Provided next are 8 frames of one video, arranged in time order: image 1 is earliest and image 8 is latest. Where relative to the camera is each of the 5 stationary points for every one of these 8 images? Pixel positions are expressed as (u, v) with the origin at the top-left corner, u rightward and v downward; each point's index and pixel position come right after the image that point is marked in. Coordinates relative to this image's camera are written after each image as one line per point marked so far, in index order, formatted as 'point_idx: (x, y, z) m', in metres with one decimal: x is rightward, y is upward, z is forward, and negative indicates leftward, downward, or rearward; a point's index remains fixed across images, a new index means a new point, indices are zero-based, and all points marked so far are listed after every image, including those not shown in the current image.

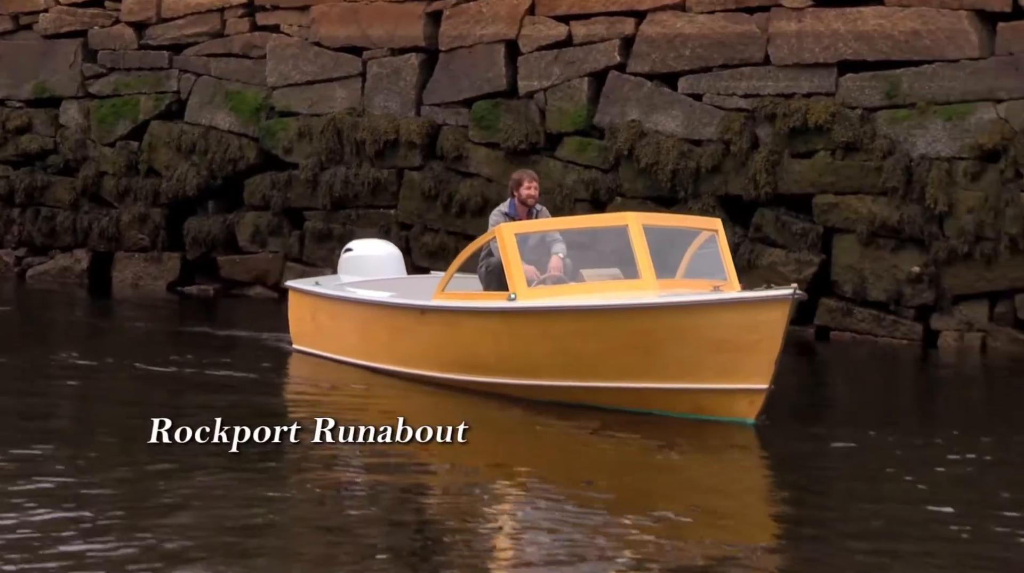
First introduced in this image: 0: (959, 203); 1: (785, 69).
0: (+3.5, +0.8, +11.1) m
1: (+2.3, +2.1, +12.2) m
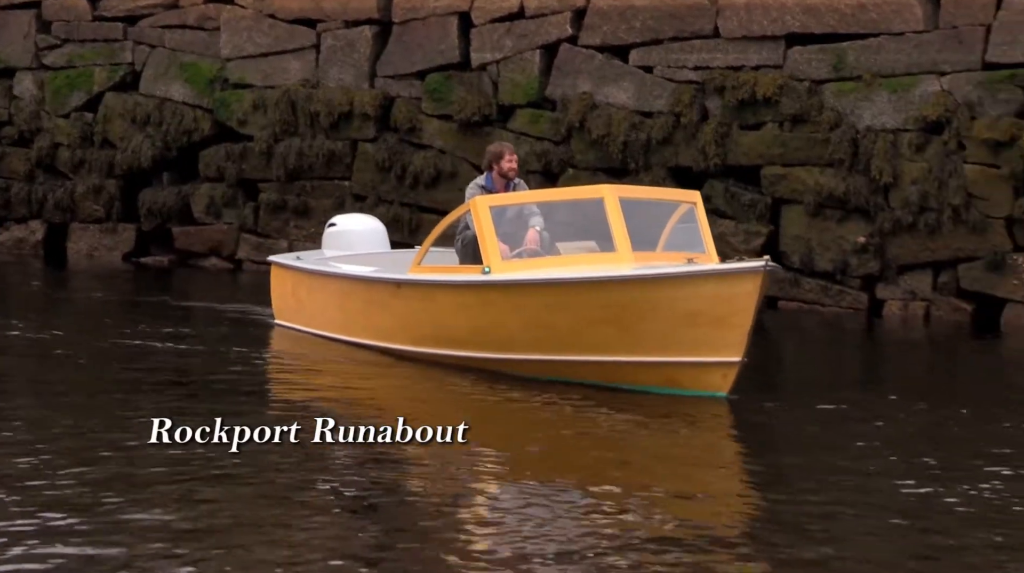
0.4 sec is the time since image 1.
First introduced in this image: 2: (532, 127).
0: (+3.5, +1.0, +12.5) m
1: (+2.1, +2.3, +13.3) m
2: (+0.2, +1.6, +14.2) m
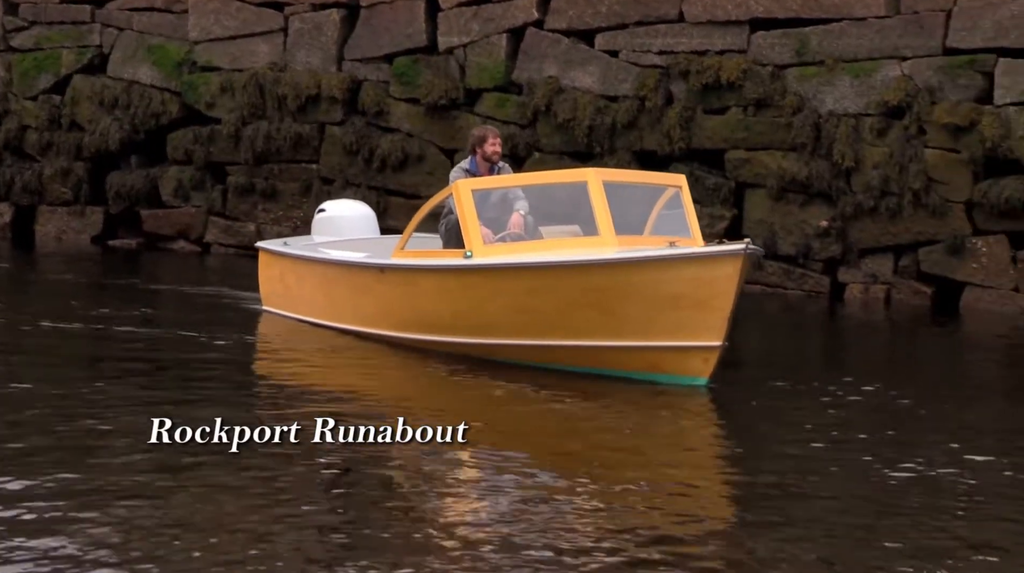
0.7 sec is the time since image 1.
0: (+3.2, +1.2, +12.6) m
1: (+1.8, +2.5, +13.4) m
2: (-0.1, +1.8, +14.2) m
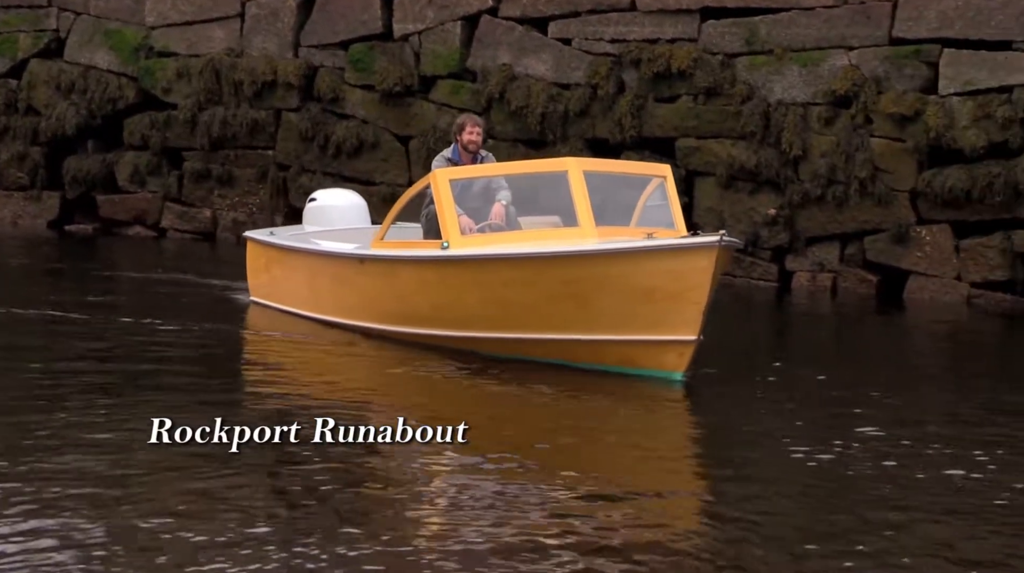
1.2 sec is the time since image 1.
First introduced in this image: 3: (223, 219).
0: (+2.7, +1.3, +12.7) m
1: (+1.3, +2.6, +13.5) m
2: (-0.6, +1.9, +14.3) m
3: (-3.2, +0.7, +15.3) m
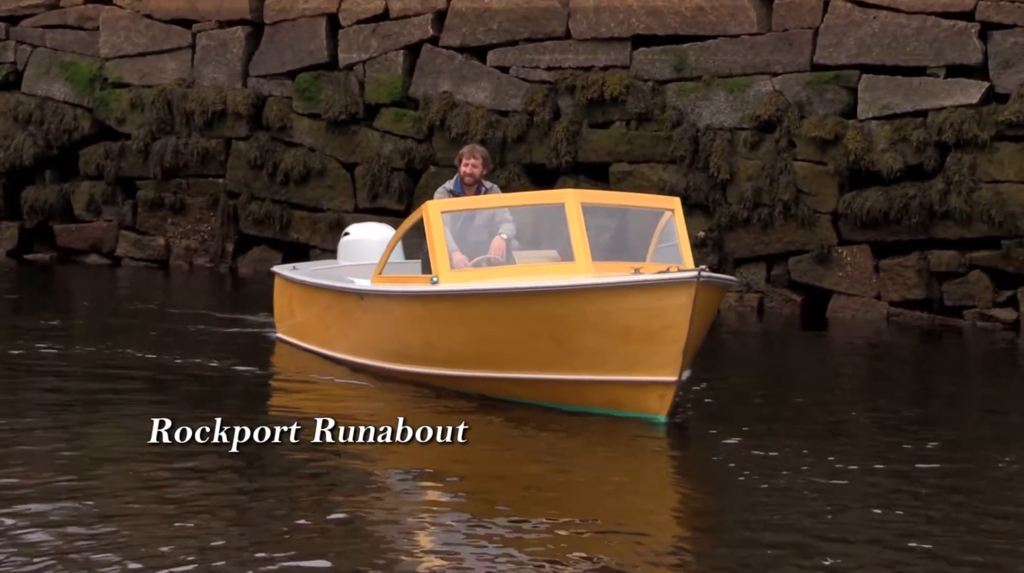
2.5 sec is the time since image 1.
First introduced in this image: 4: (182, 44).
0: (+2.1, +1.1, +13.1) m
1: (+0.7, +2.4, +13.9) m
2: (-1.2, +1.7, +14.7) m
3: (-3.8, +0.5, +15.7) m
4: (-3.7, +2.7, +15.6) m
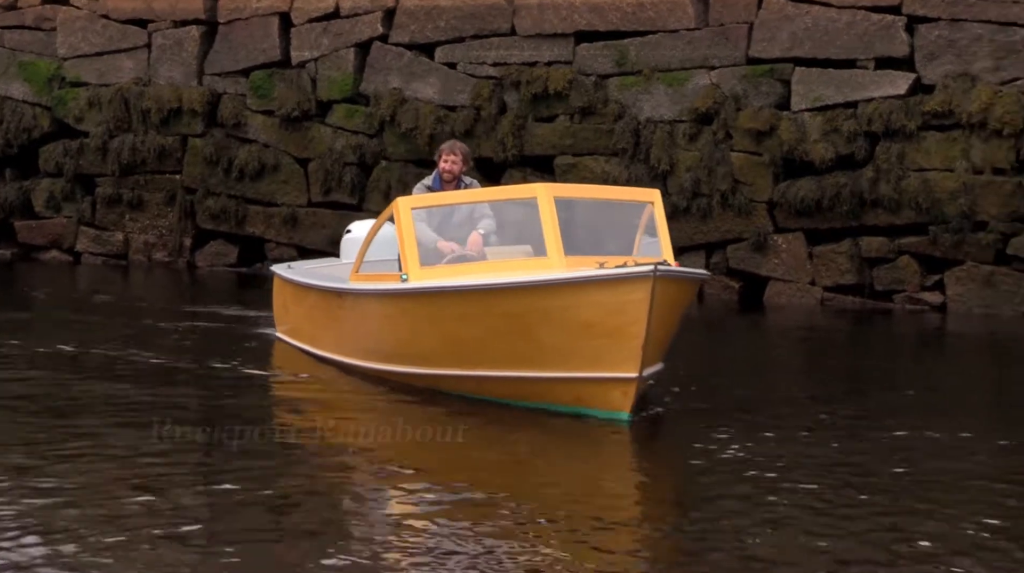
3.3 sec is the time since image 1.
0: (+1.6, +1.2, +13.5) m
1: (+0.2, +2.5, +14.3) m
2: (-1.8, +1.8, +15.0) m
3: (-4.3, +0.5, +16.0) m
4: (-4.3, +2.8, +16.0) m
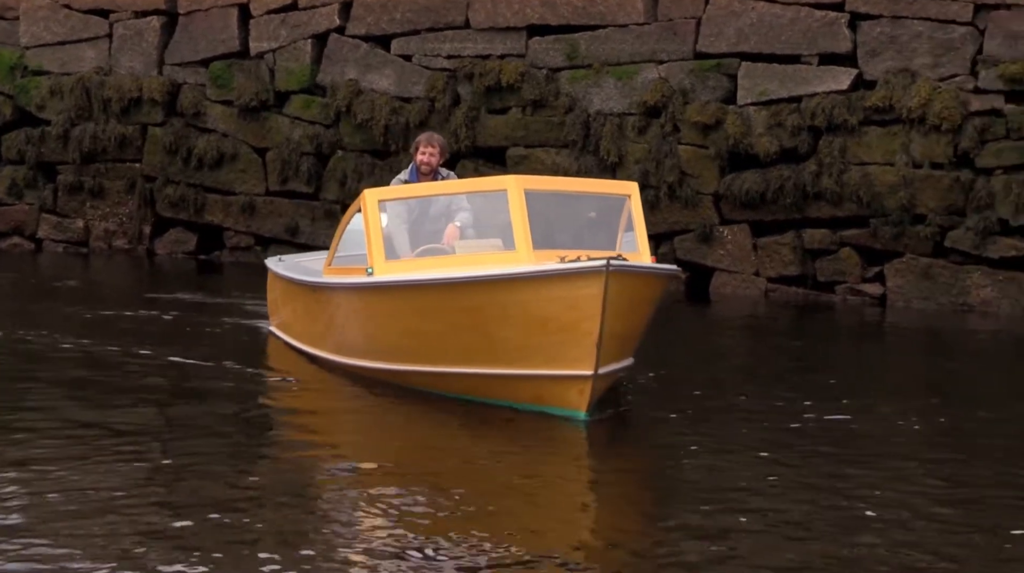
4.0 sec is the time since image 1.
0: (+1.1, +1.3, +13.8) m
1: (-0.3, +2.6, +14.5) m
2: (-2.3, +1.9, +15.2) m
3: (-4.8, +0.7, +16.2) m
4: (-4.8, +2.9, +16.1) m
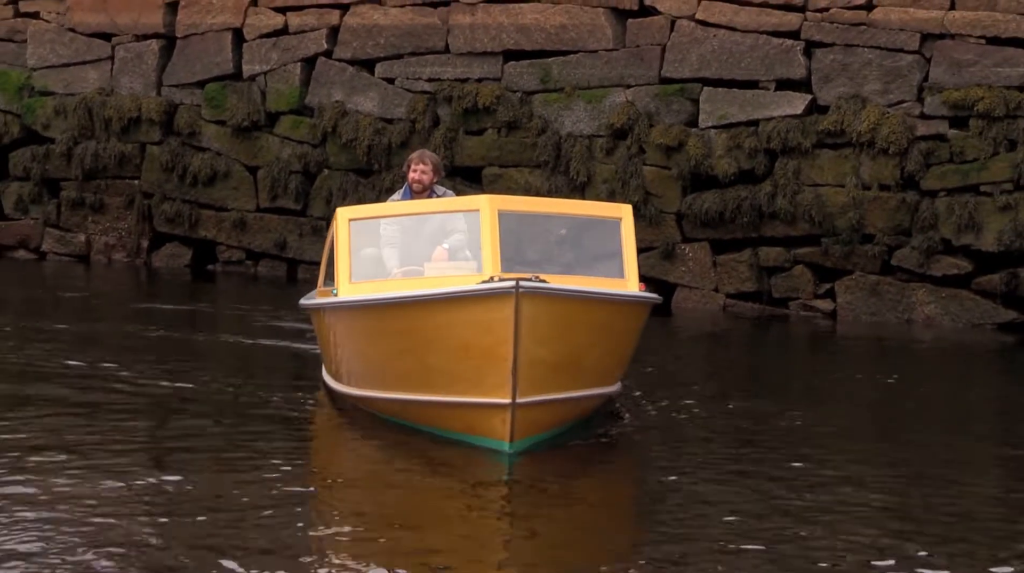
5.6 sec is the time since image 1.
0: (+0.9, +1.2, +14.4) m
1: (-0.6, +2.5, +15.2) m
2: (-2.5, +1.8, +16.0) m
3: (-5.1, +0.5, +17.0) m
4: (-5.0, +2.8, +16.9) m
